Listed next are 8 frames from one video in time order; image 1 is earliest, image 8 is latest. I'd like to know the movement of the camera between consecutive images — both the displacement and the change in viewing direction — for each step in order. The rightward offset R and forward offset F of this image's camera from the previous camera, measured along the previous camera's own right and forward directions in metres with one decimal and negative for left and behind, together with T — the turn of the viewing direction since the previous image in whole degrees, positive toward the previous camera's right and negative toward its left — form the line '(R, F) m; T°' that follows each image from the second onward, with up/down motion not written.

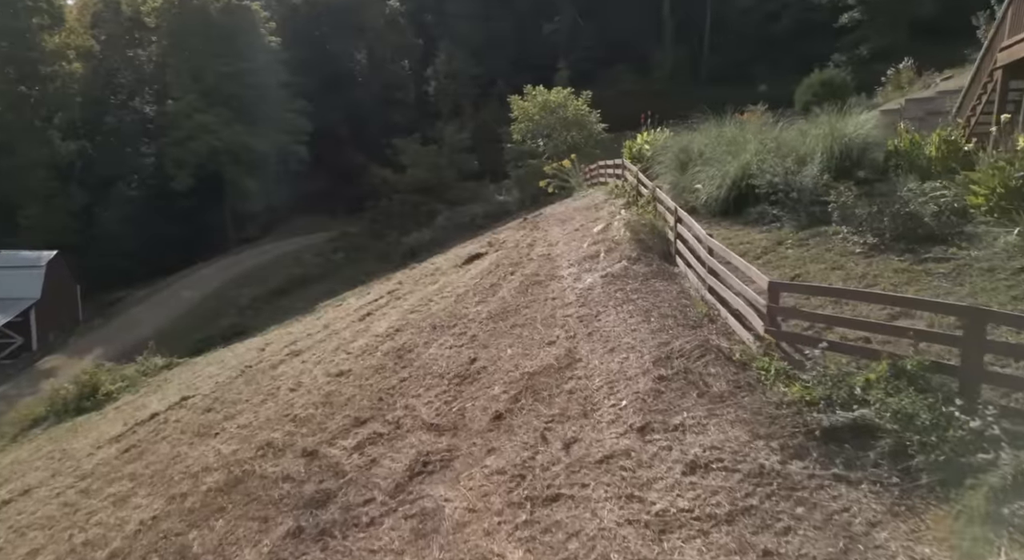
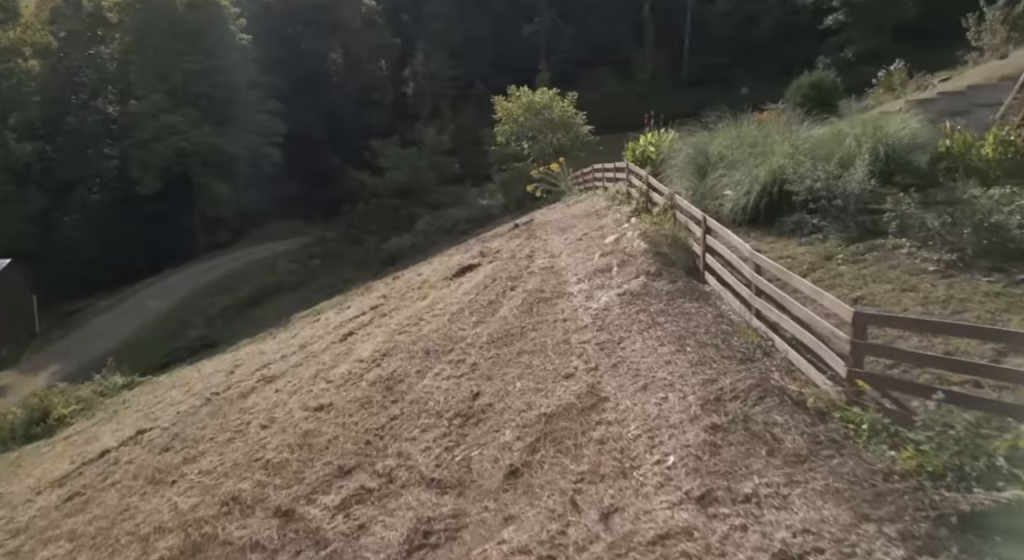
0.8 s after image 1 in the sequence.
(-0.4, +1.0) m; +2°
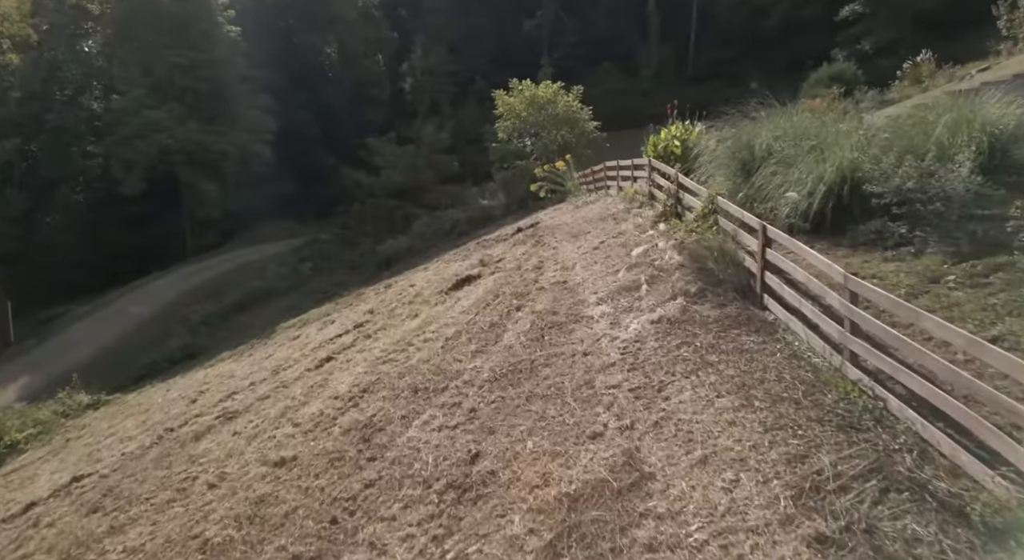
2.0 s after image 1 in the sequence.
(-0.1, +1.5) m; 0°
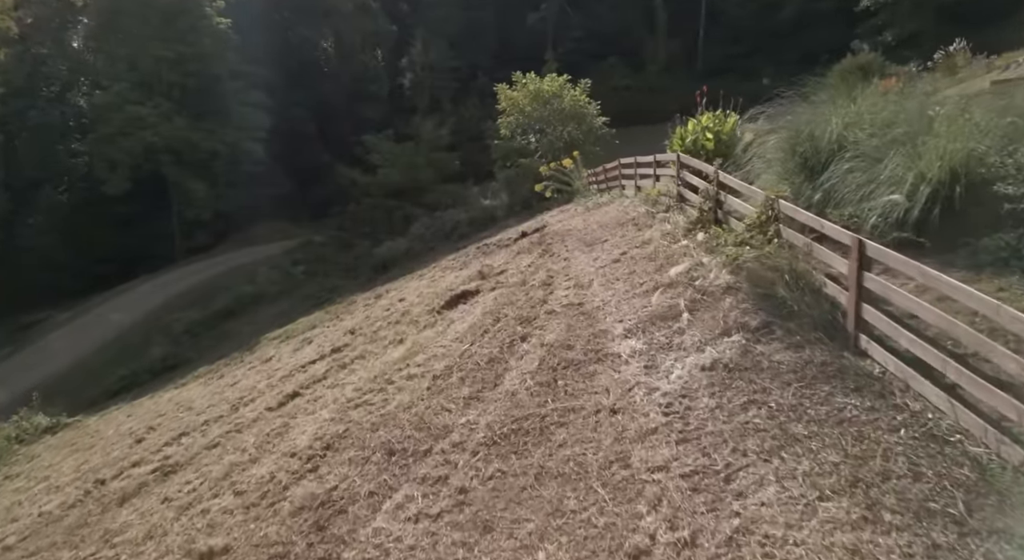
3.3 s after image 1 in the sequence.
(0.0, +1.5) m; 0°
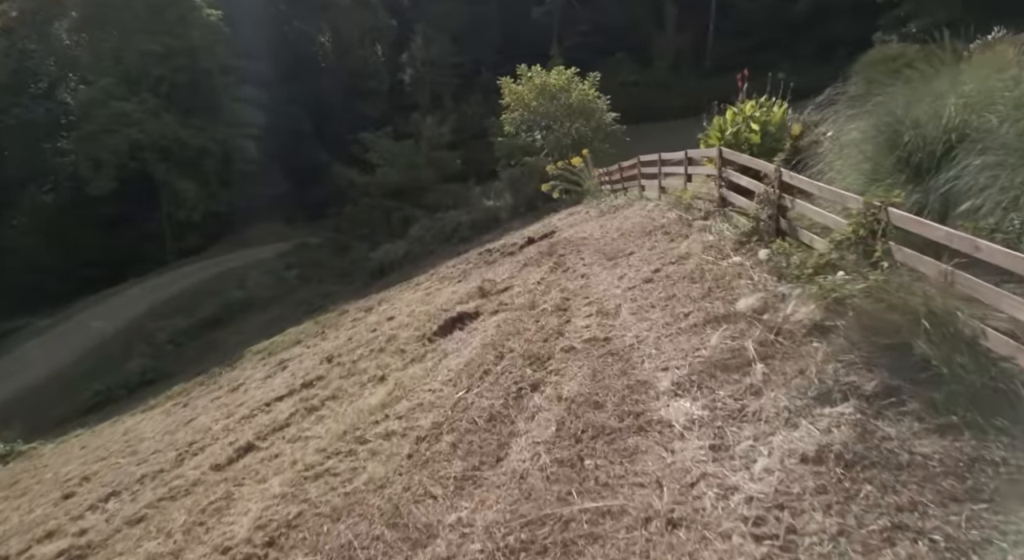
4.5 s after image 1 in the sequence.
(0.0, +1.4) m; 0°
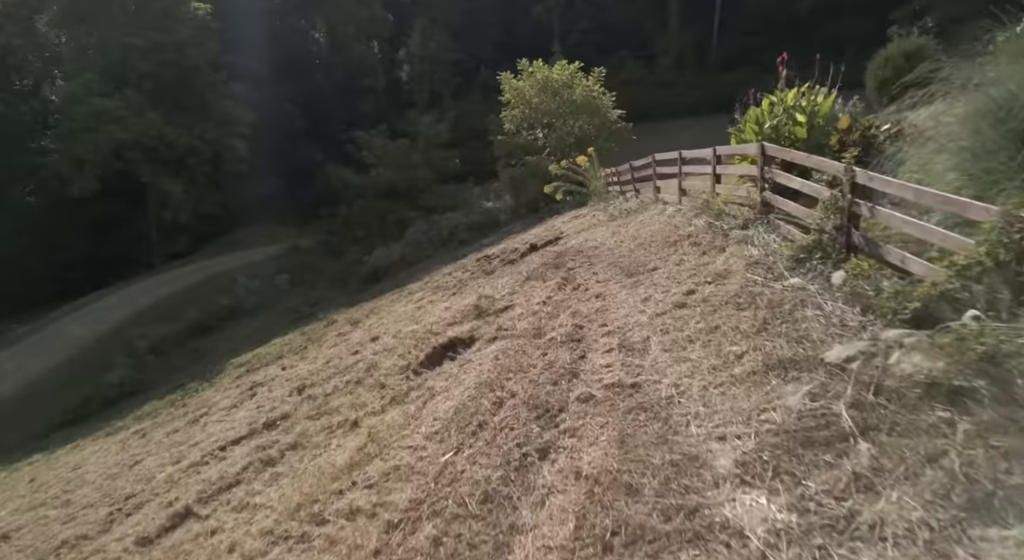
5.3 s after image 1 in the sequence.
(0.0, +1.1) m; 0°
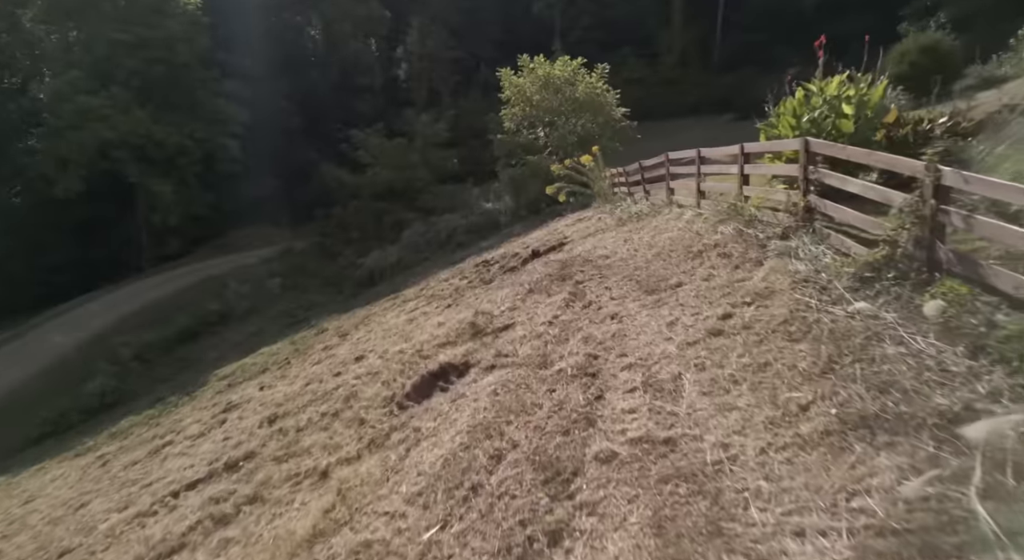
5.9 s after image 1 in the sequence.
(0.0, +0.9) m; 0°
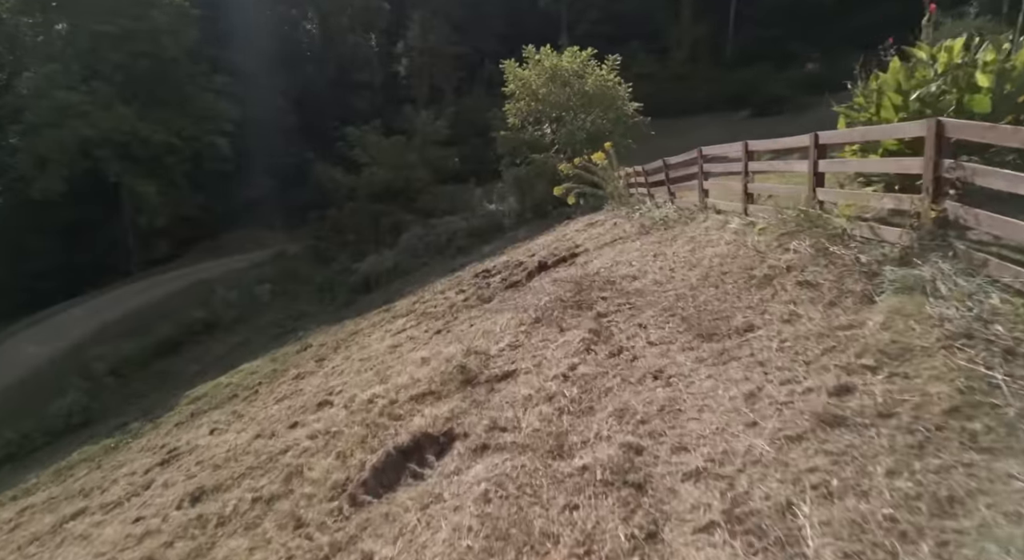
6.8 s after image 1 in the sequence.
(0.0, +1.5) m; -1°
